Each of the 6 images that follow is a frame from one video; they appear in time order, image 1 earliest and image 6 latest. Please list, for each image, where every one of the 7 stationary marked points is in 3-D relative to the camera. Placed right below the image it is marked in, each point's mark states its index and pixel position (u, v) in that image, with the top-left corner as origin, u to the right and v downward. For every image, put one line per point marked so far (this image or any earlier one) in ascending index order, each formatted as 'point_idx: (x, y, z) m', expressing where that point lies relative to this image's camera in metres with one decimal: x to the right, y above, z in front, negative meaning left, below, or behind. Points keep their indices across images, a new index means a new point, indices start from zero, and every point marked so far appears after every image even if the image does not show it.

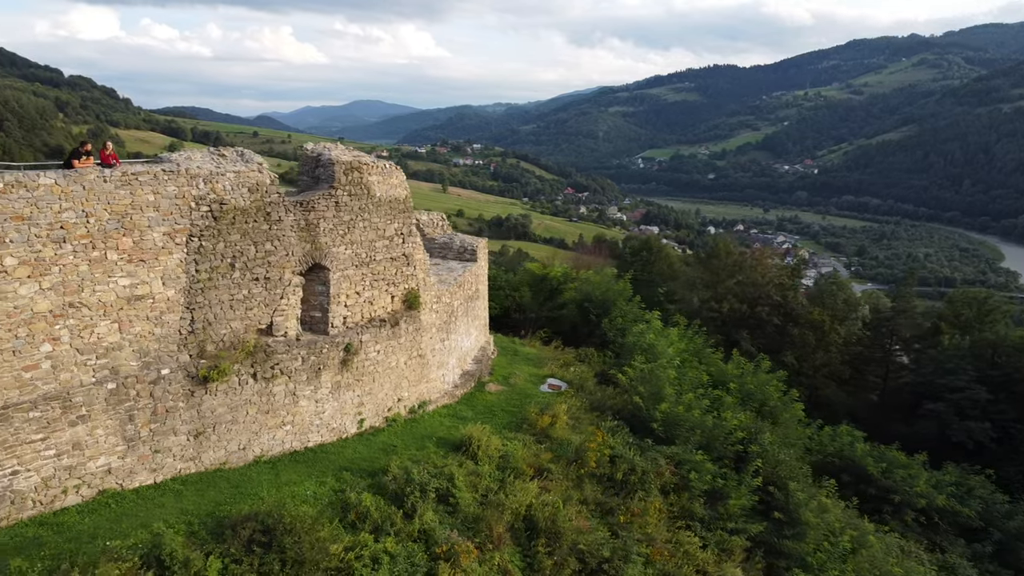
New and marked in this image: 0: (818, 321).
0: (+6.8, -0.7, +18.2) m
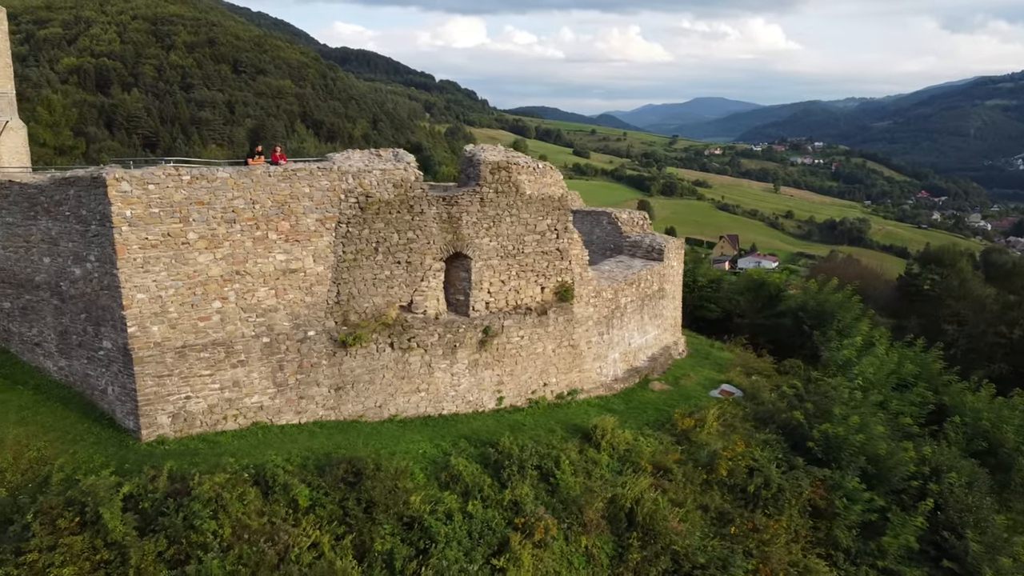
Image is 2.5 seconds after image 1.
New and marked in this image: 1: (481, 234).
0: (+11.4, -1.3, +15.1) m
1: (-0.3, +0.6, +8.8) m
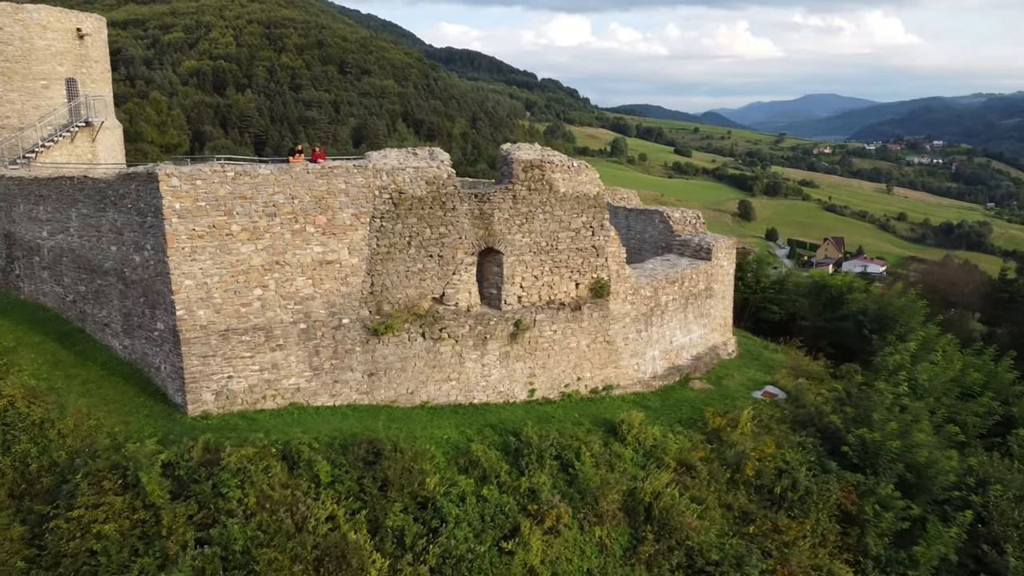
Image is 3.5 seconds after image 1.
0: (+12.4, -1.5, +13.9) m
1: (0.0, +0.6, +9.1) m
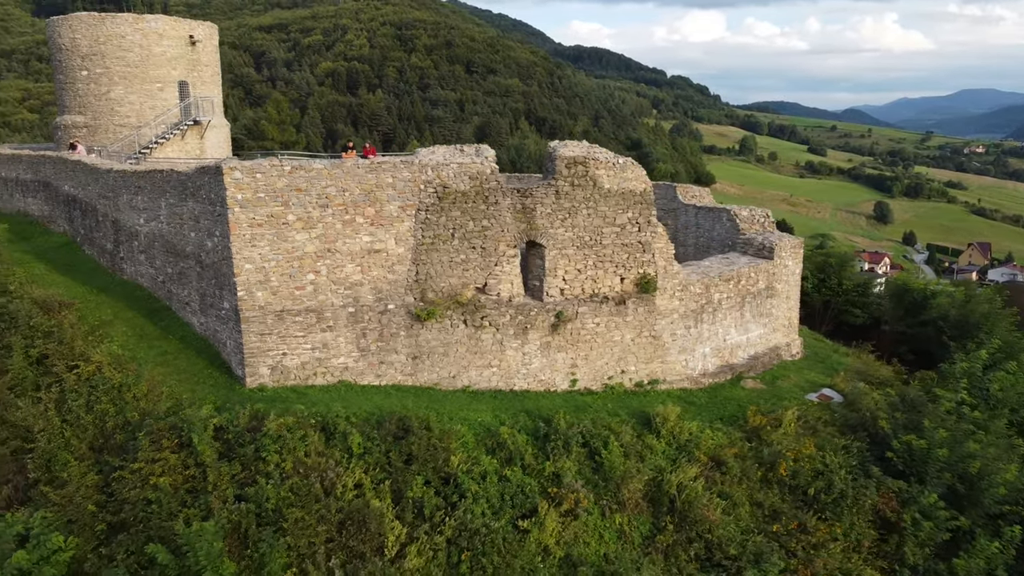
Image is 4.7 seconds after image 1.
0: (+13.4, -1.8, +12.4) m
1: (+0.5, +0.7, +9.4) m
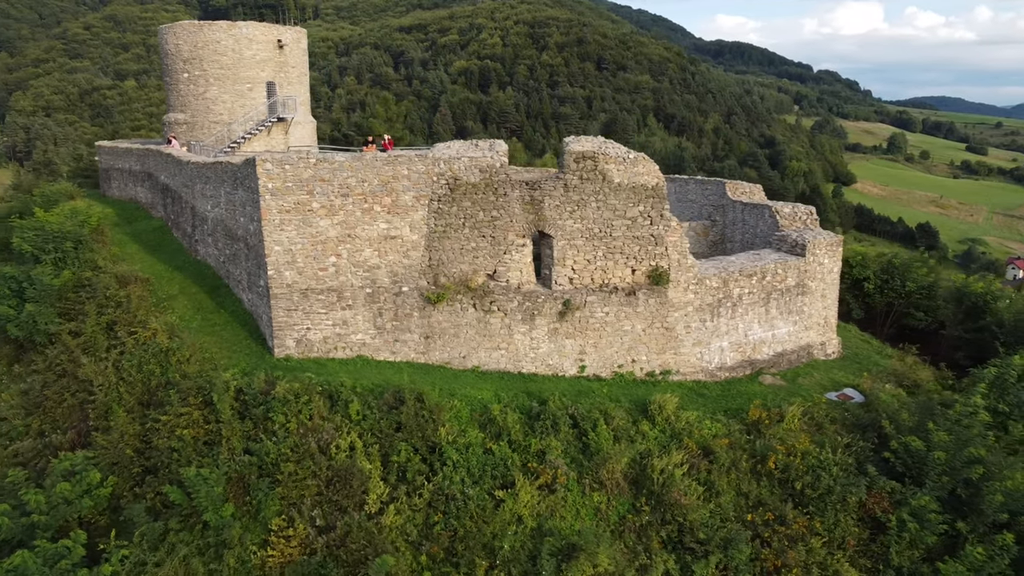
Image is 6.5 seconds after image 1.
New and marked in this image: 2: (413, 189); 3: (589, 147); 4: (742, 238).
0: (+13.7, -2.1, +10.7) m
1: (+0.6, +0.9, +9.9) m
2: (-1.2, +1.2, +9.6) m
3: (+0.9, +1.7, +9.8) m
4: (+3.7, +0.8, +13.4) m
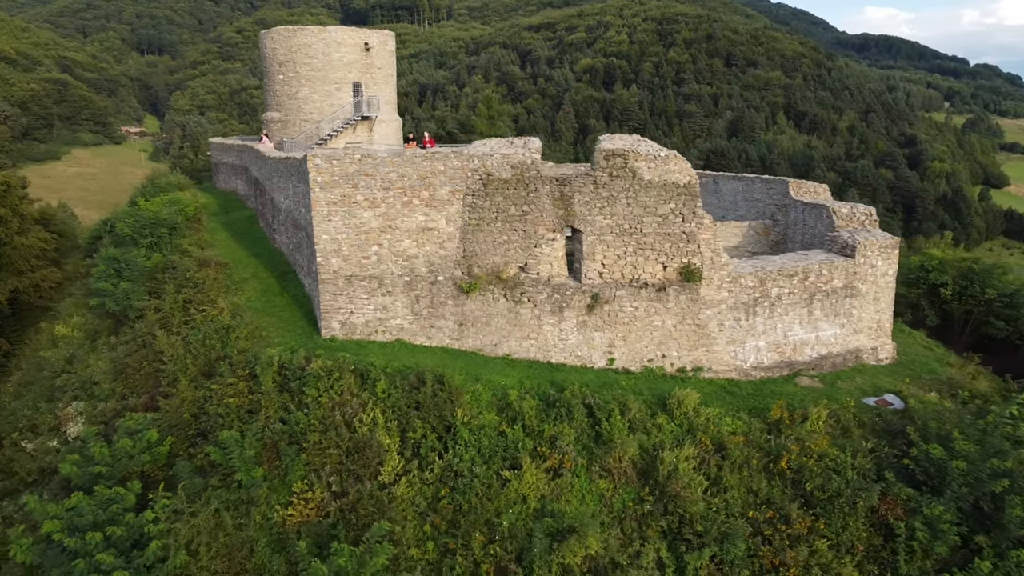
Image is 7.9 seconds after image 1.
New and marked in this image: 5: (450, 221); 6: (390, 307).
0: (+14.0, -2.4, +9.0) m
1: (+1.0, +0.9, +10.1) m
2: (-0.8, +1.3, +10.1) m
3: (+1.3, +1.7, +10.0) m
4: (+4.6, +0.8, +13.1) m
5: (-0.8, +0.8, +10.3) m
6: (-1.6, -0.2, +10.5) m
